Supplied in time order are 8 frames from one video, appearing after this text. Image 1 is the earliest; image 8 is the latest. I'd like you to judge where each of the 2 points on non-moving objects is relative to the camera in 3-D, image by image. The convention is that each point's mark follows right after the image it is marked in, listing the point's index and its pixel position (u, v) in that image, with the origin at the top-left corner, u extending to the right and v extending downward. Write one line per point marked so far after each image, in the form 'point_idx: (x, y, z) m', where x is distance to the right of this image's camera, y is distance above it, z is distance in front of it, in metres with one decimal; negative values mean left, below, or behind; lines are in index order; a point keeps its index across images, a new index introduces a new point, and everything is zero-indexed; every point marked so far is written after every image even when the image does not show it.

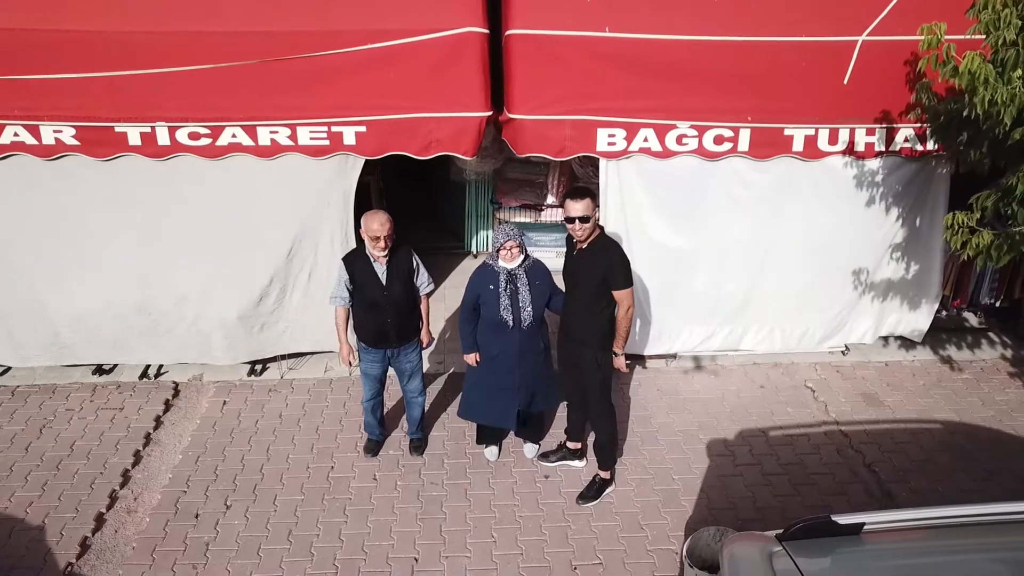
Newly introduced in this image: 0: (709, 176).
0: (+1.3, +0.7, +5.2) m
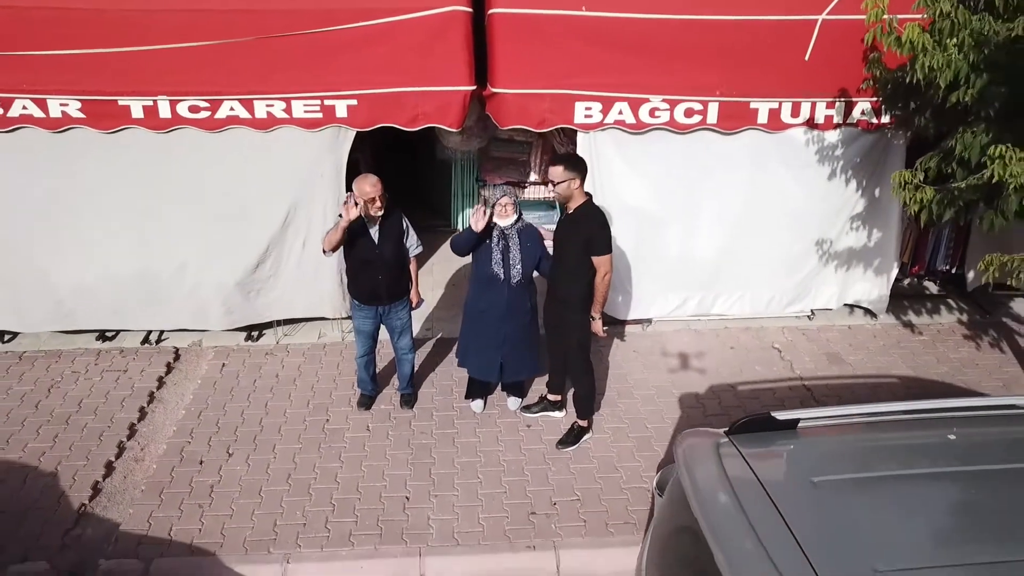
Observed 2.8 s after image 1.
0: (+1.2, +1.0, +5.6) m
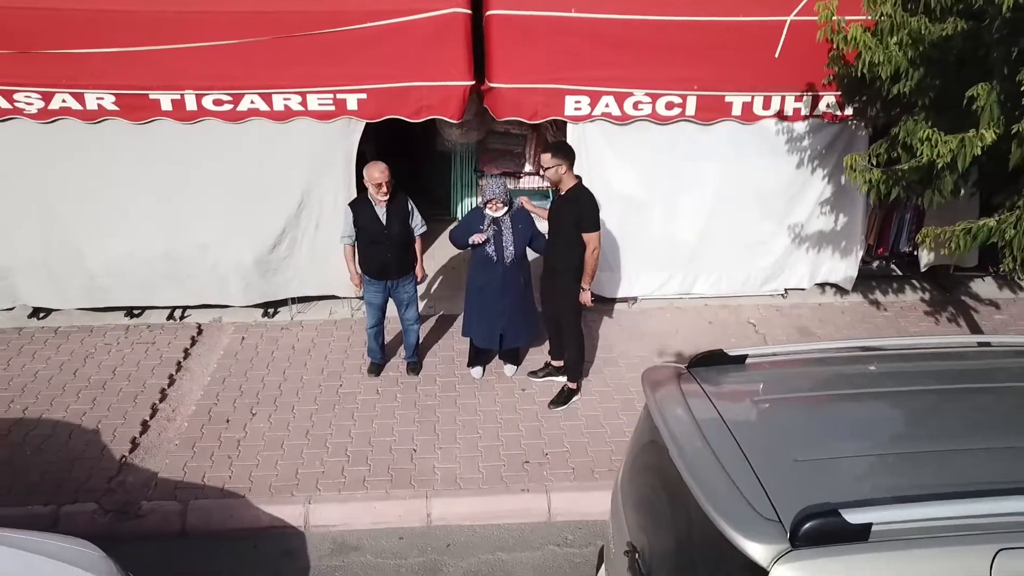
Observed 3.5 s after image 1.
0: (+1.1, +1.1, +6.1) m
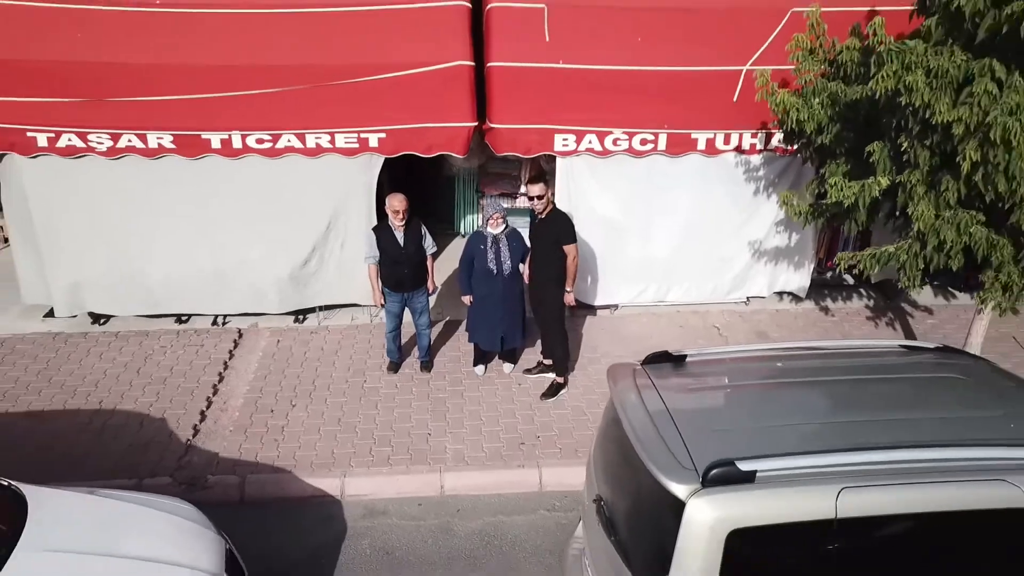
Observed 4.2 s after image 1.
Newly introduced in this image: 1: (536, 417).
0: (+1.1, +1.1, +7.1) m
1: (+0.2, -1.0, +6.1) m
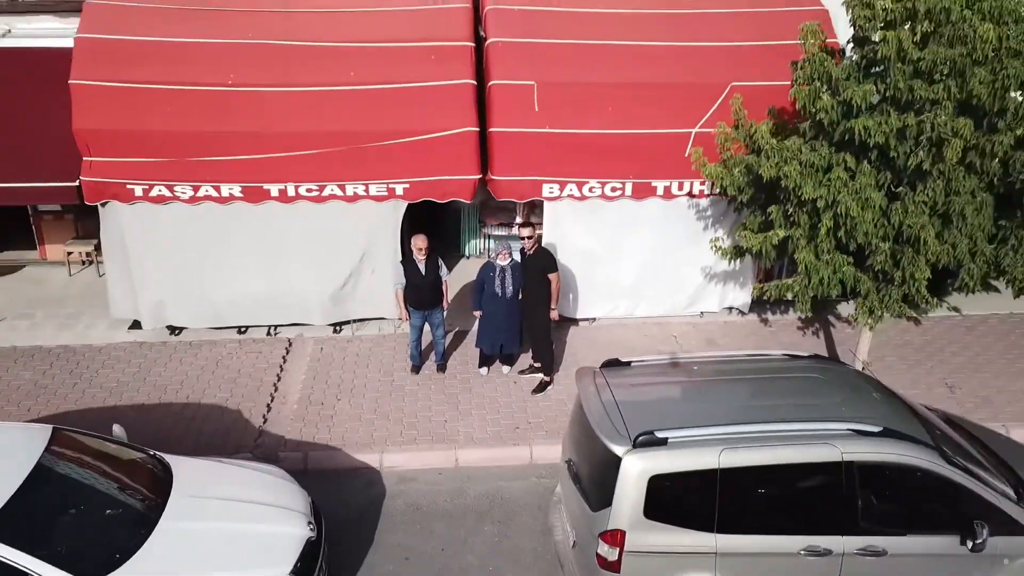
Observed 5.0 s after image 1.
0: (+1.1, +0.9, +8.8) m
1: (+0.2, -1.2, +7.8) m
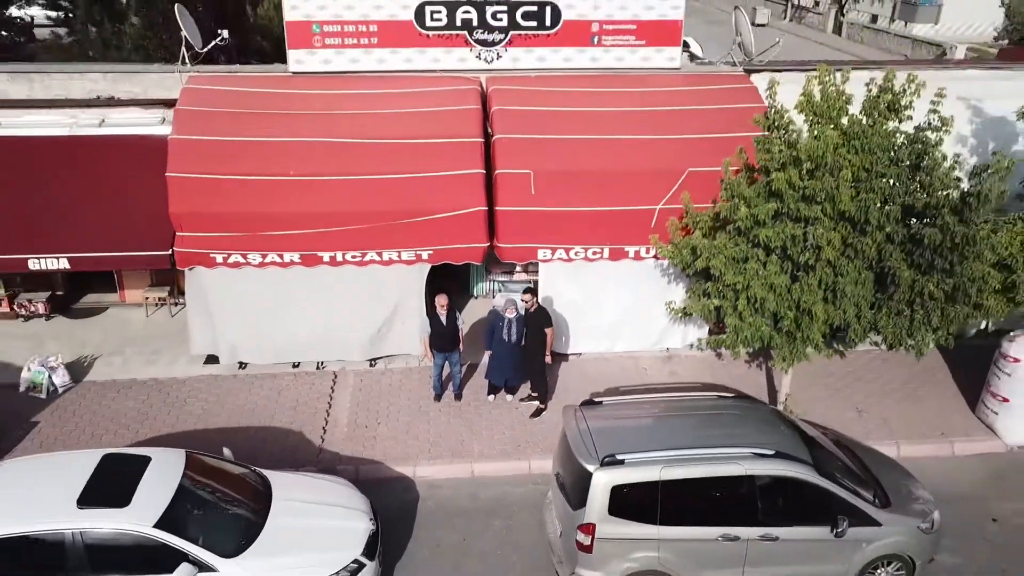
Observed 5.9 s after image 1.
0: (+1.1, +0.3, +11.0) m
1: (+0.2, -1.8, +10.0) m
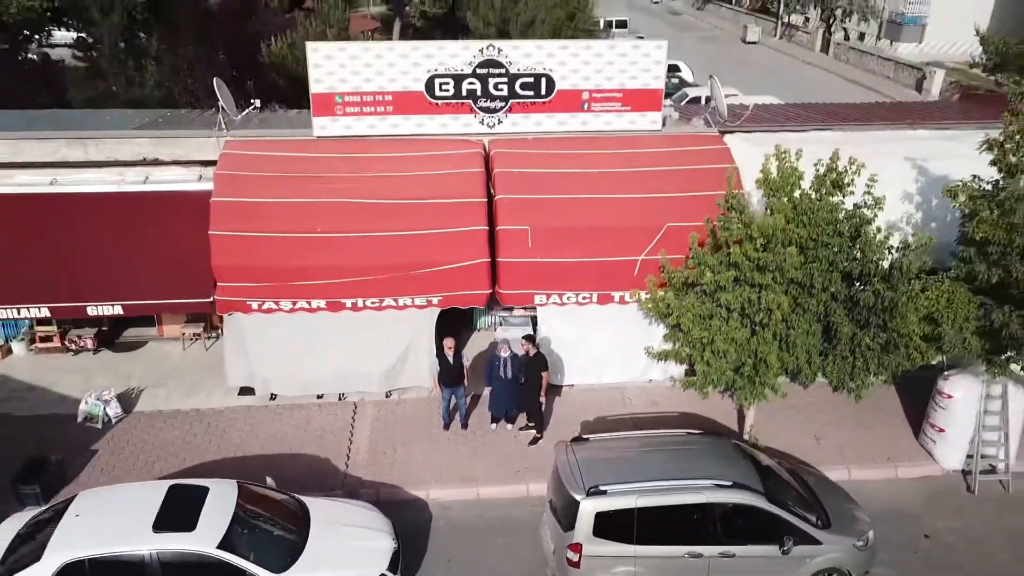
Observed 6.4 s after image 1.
0: (+1.1, -0.3, +12.4) m
1: (+0.2, -2.4, +11.4) m
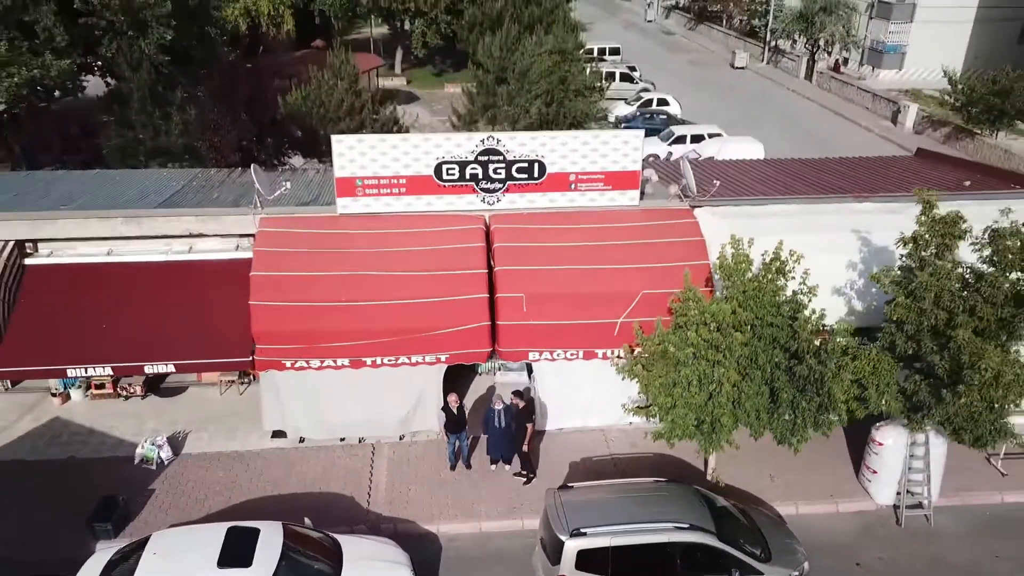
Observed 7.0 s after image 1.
0: (+1.1, -1.4, +14.3) m
1: (+0.2, -3.4, +13.3) m
